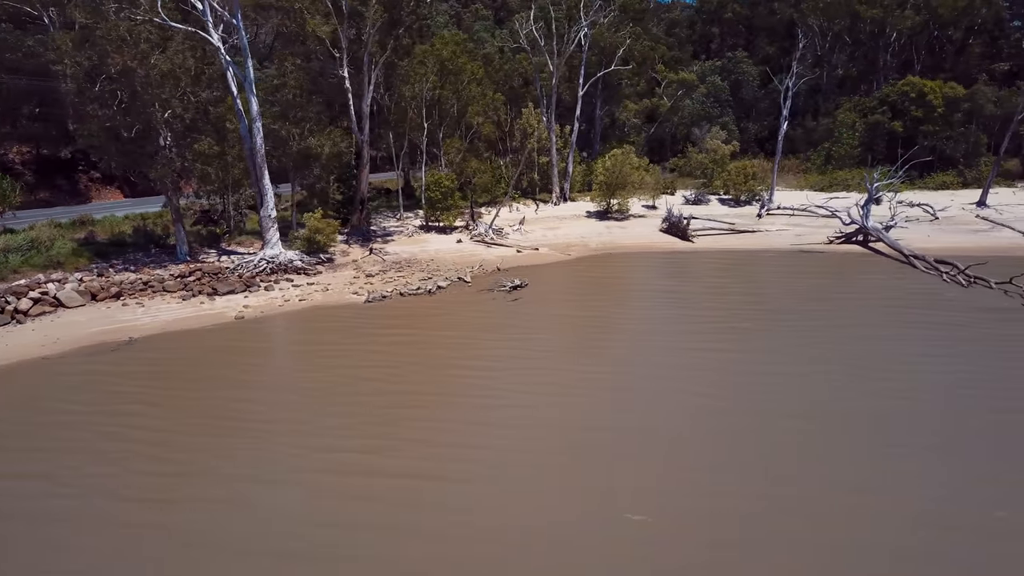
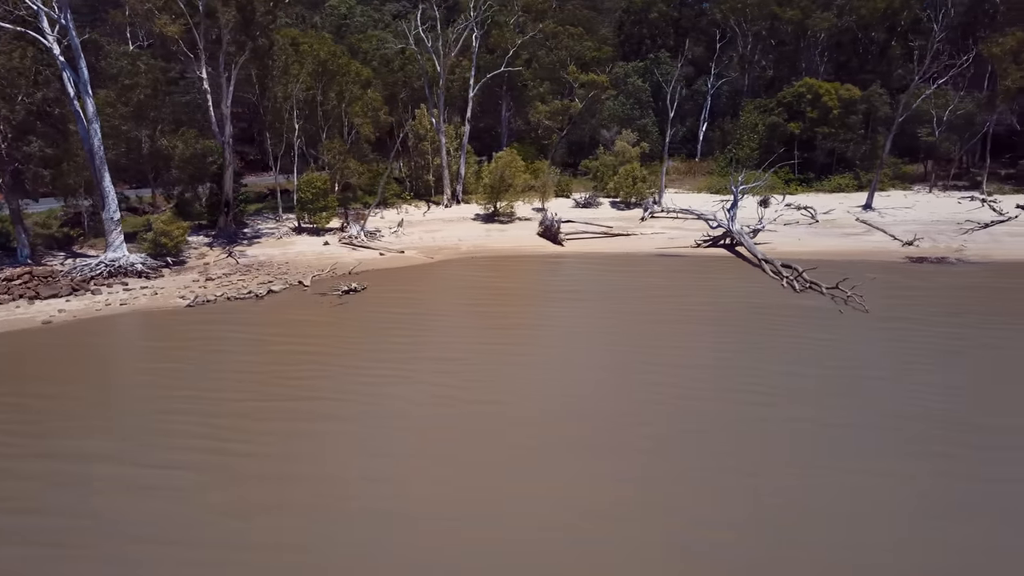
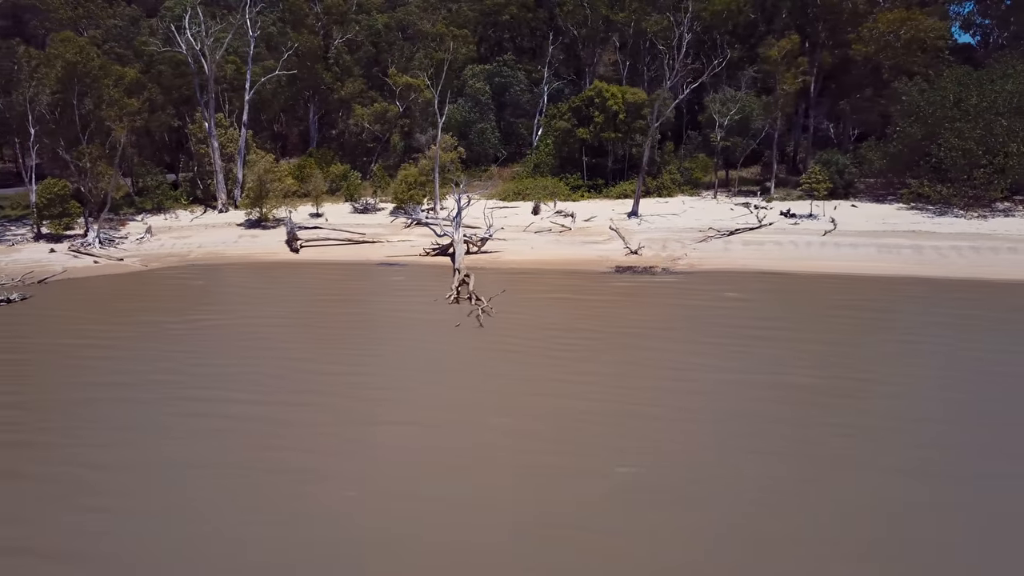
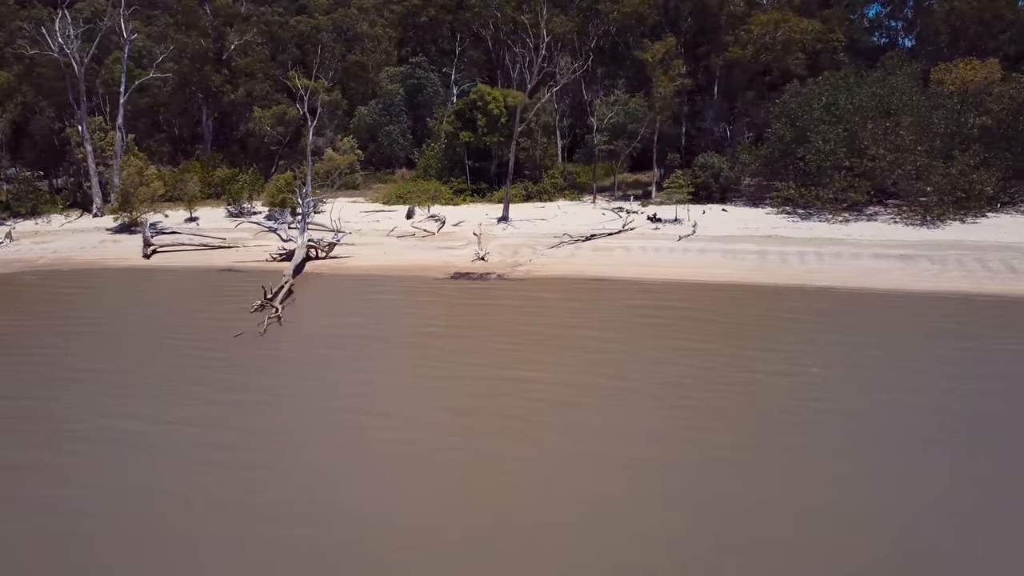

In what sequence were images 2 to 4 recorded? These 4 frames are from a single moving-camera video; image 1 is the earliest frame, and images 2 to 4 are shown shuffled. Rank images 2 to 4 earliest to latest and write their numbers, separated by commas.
2, 3, 4
